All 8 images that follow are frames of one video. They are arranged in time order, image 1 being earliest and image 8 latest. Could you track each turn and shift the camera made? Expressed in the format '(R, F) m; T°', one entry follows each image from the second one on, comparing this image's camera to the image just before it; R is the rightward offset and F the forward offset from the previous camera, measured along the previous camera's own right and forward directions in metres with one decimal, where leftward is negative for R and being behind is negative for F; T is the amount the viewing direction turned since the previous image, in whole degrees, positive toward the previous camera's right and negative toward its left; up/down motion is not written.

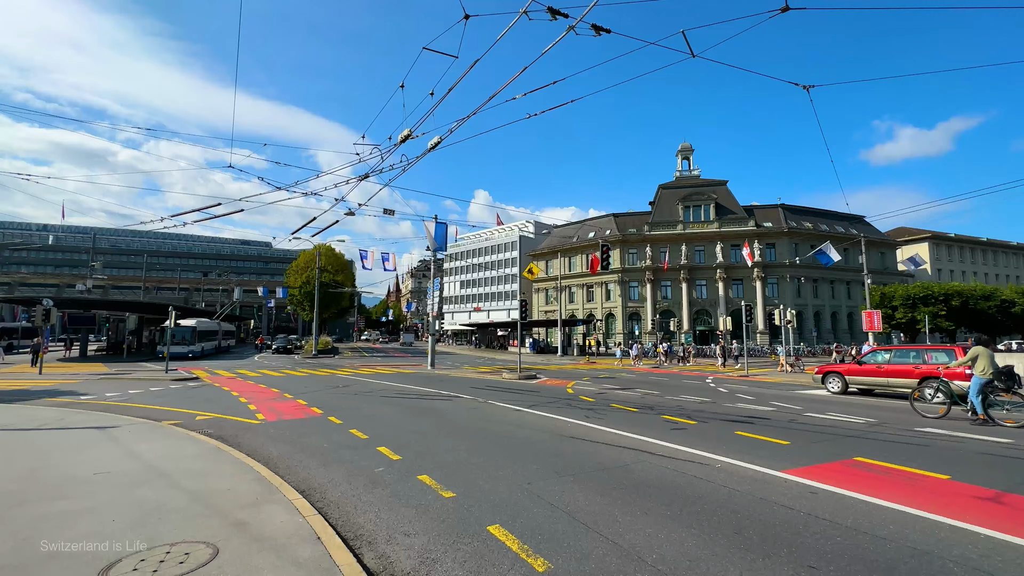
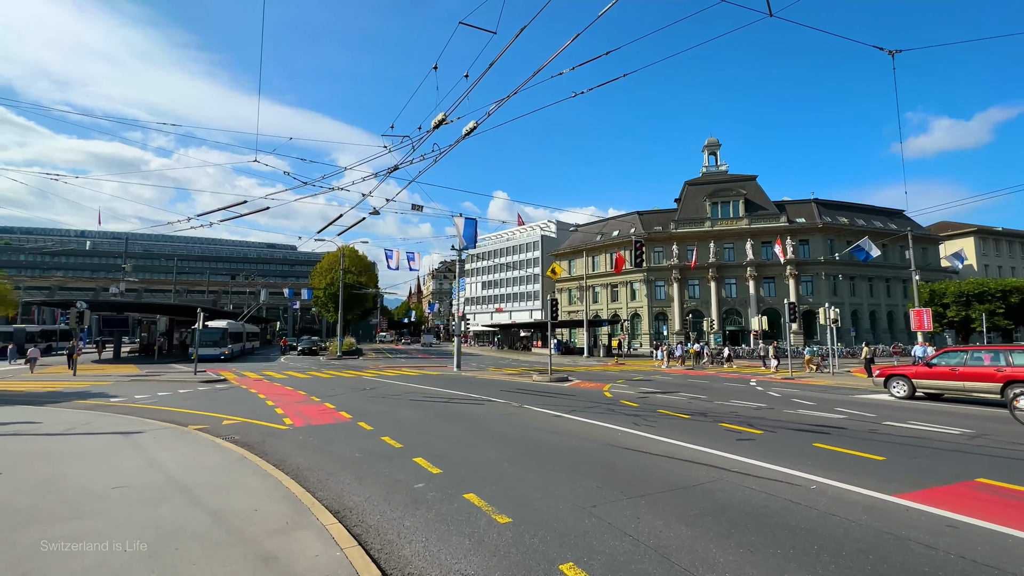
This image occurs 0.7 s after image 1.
(-0.4, +0.8) m; -2°
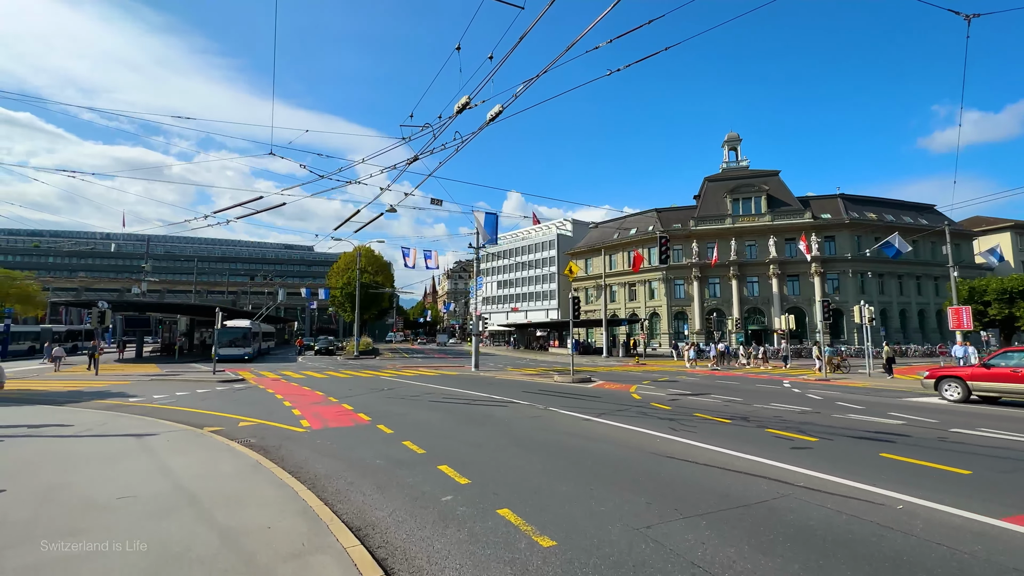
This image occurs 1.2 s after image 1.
(-0.3, +0.6) m; -2°
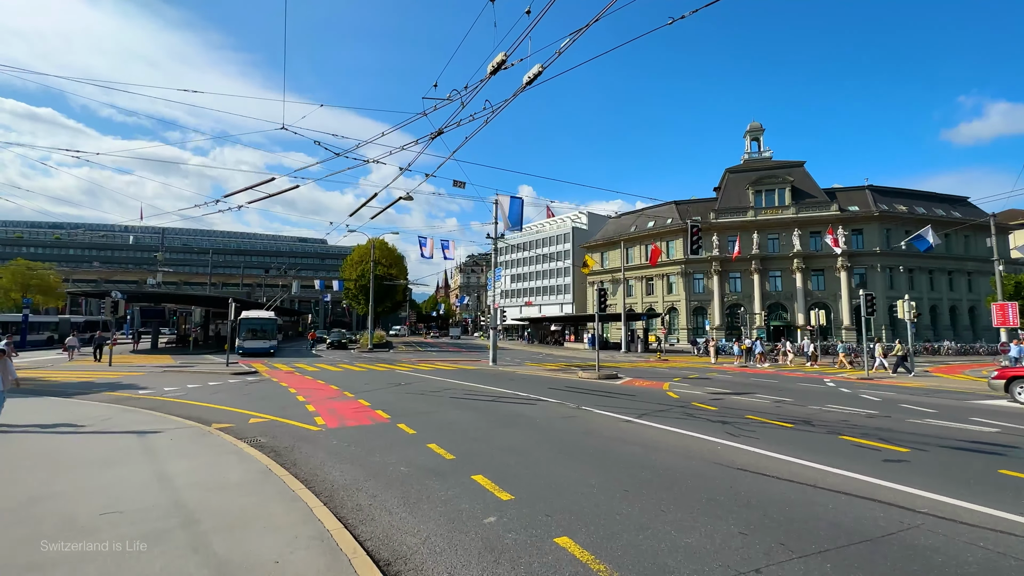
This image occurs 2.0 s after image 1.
(-0.5, +1.0) m; -1°
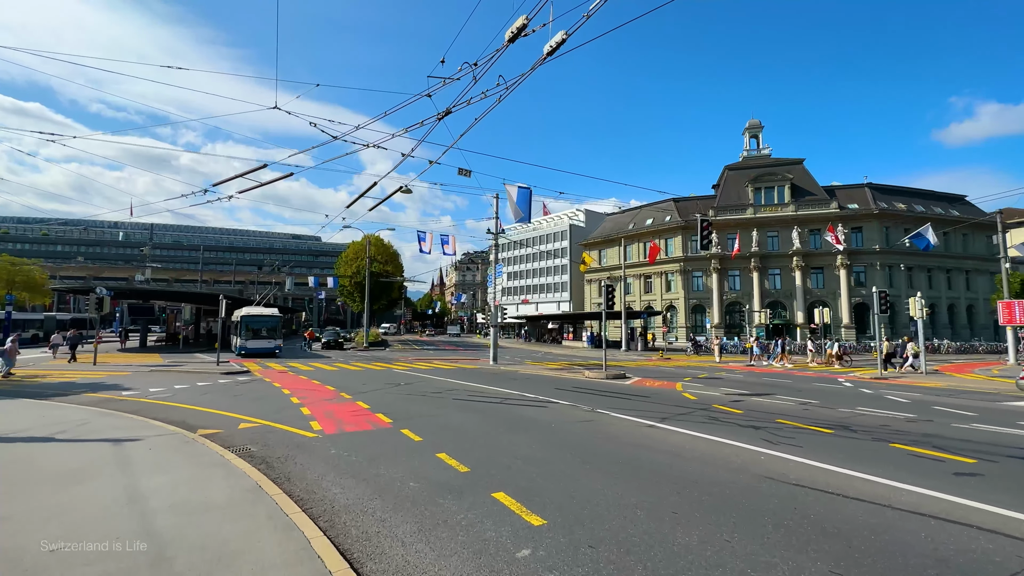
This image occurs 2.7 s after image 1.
(-0.4, +0.8) m; +1°
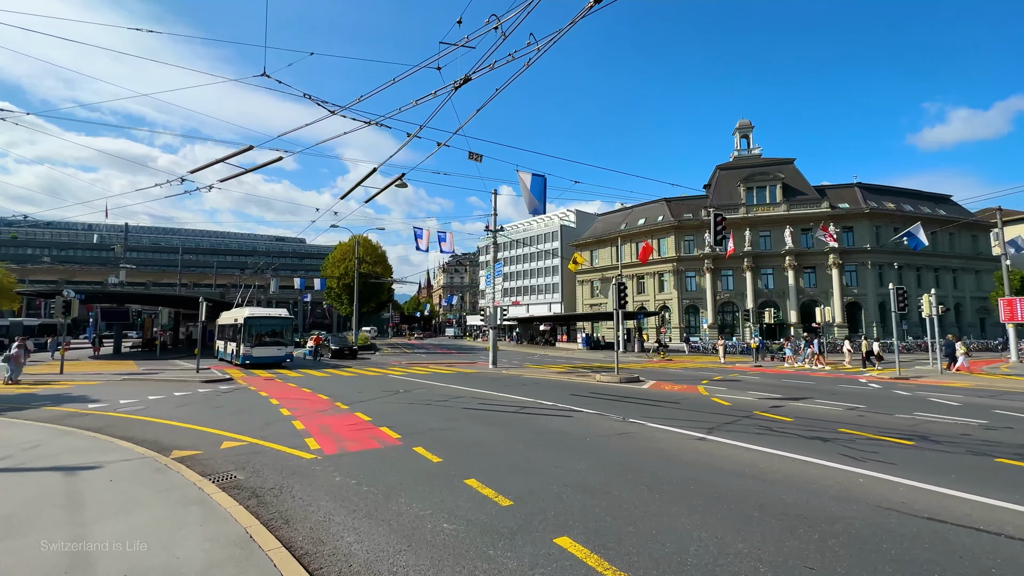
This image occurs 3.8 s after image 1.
(-0.7, +1.3) m; +2°
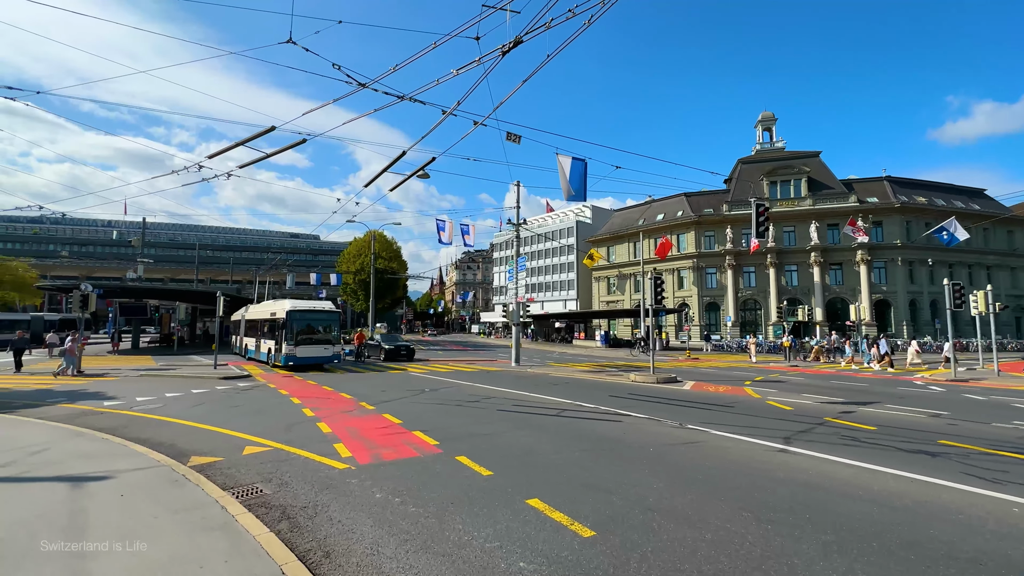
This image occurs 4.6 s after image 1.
(-0.7, +0.9) m; -1°
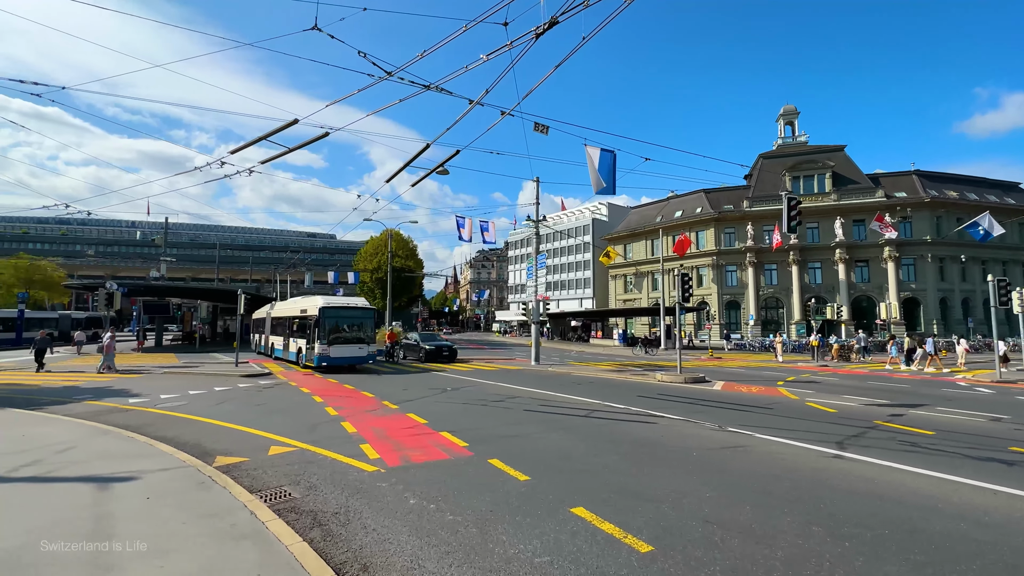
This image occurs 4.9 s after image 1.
(-0.3, +0.4) m; -2°
